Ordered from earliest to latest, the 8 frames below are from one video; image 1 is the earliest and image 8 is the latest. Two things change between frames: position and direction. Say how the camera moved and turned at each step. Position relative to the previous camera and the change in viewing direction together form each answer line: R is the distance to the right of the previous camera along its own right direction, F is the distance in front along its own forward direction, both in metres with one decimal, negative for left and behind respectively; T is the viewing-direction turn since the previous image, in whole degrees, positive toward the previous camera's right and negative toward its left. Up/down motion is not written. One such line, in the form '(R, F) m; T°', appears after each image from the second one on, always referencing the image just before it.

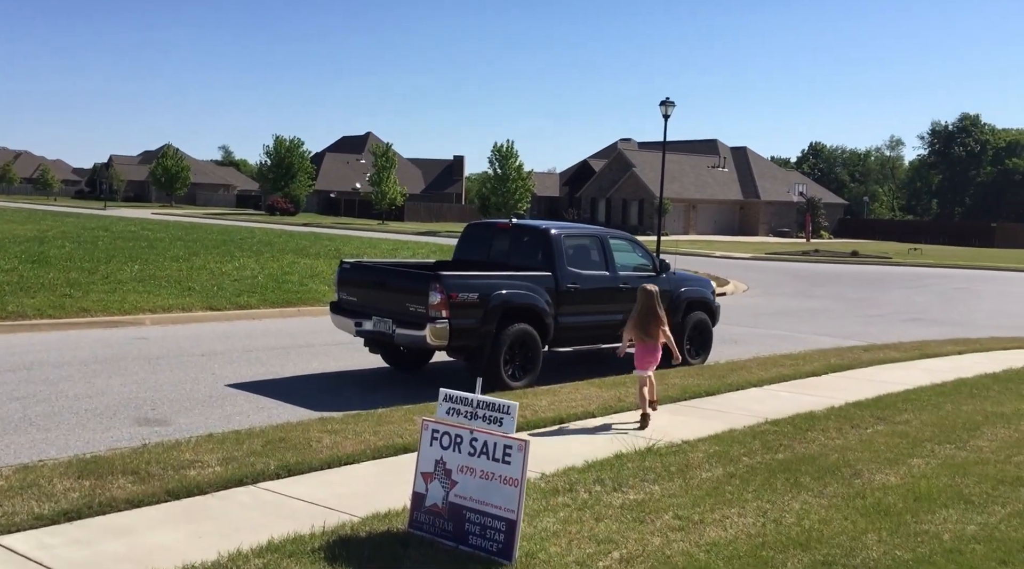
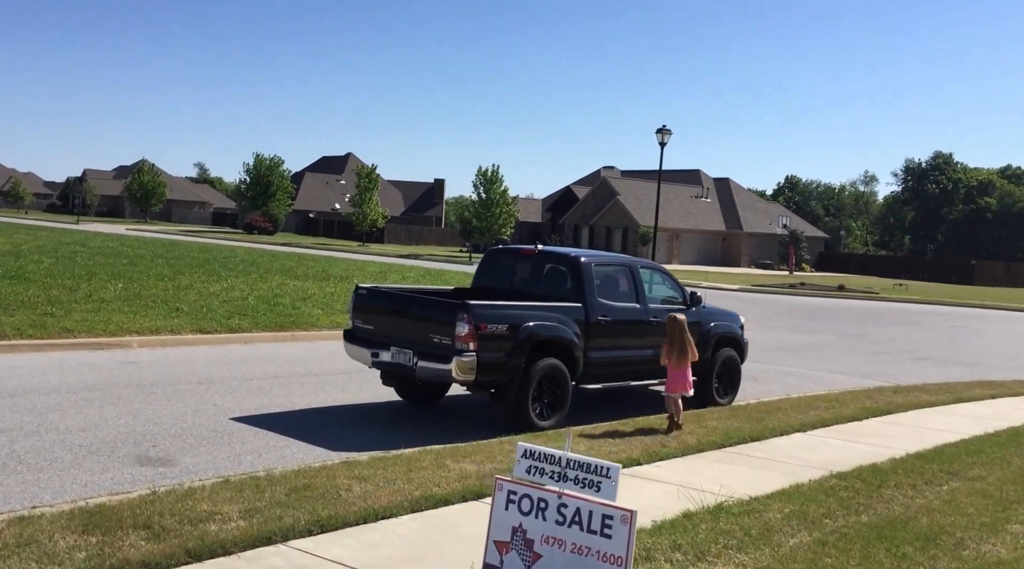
(-0.6, +0.8) m; +2°
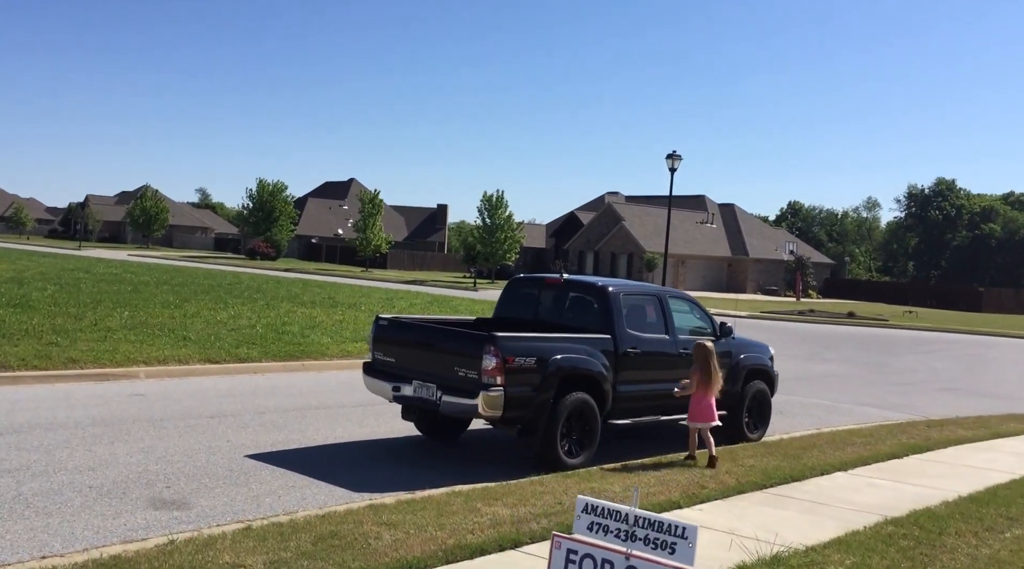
(-0.3, +0.4) m; 0°
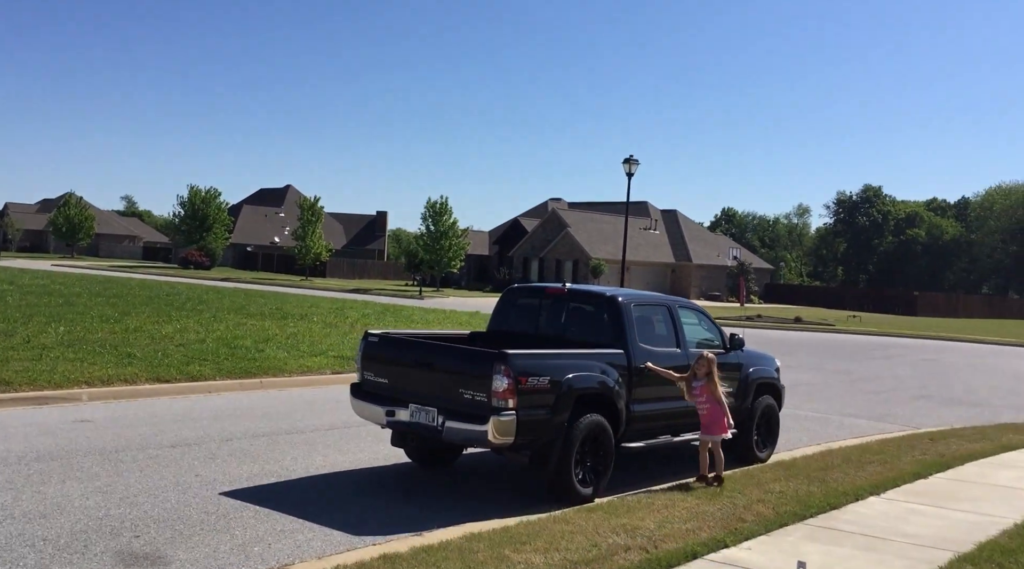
(-0.6, +1.0) m; +4°
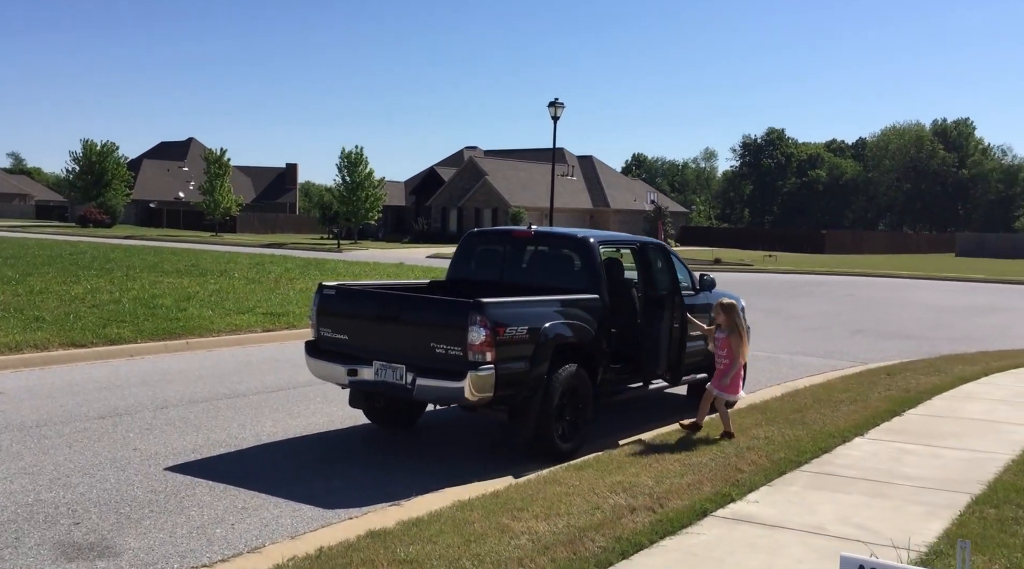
(-0.5, +0.7) m; +5°
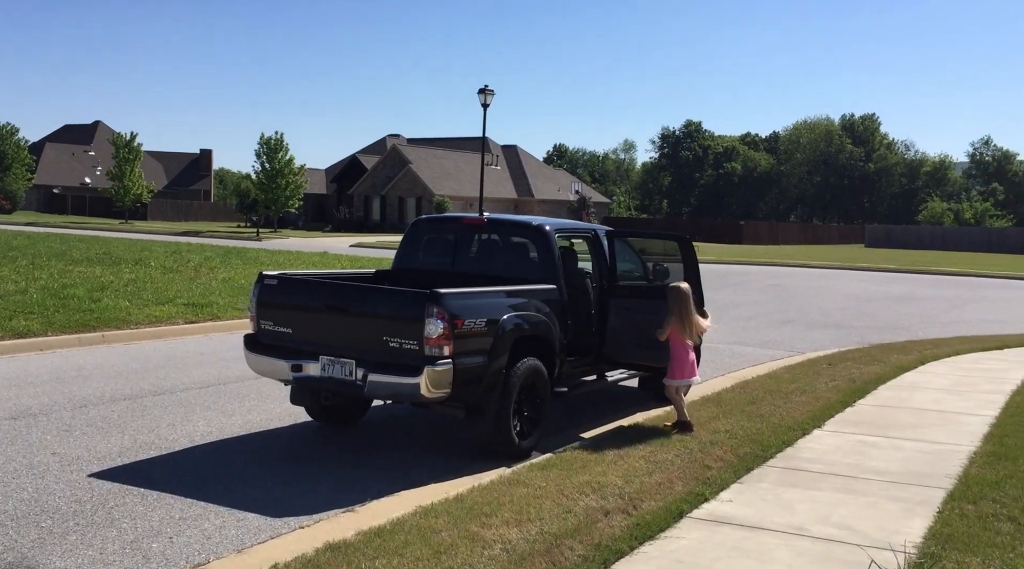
(-0.3, +0.4) m; +5°
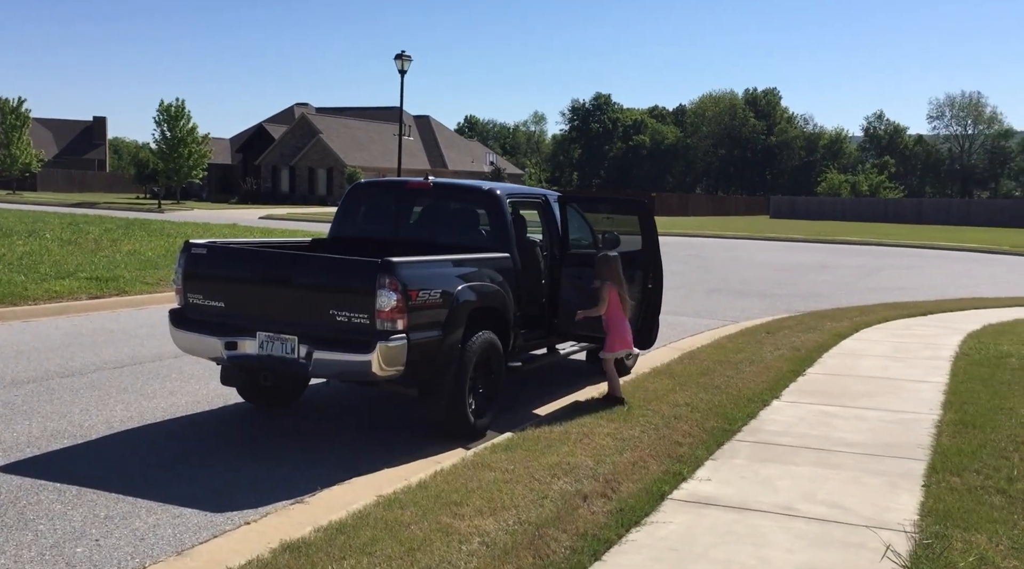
(-0.3, +0.5) m; +5°
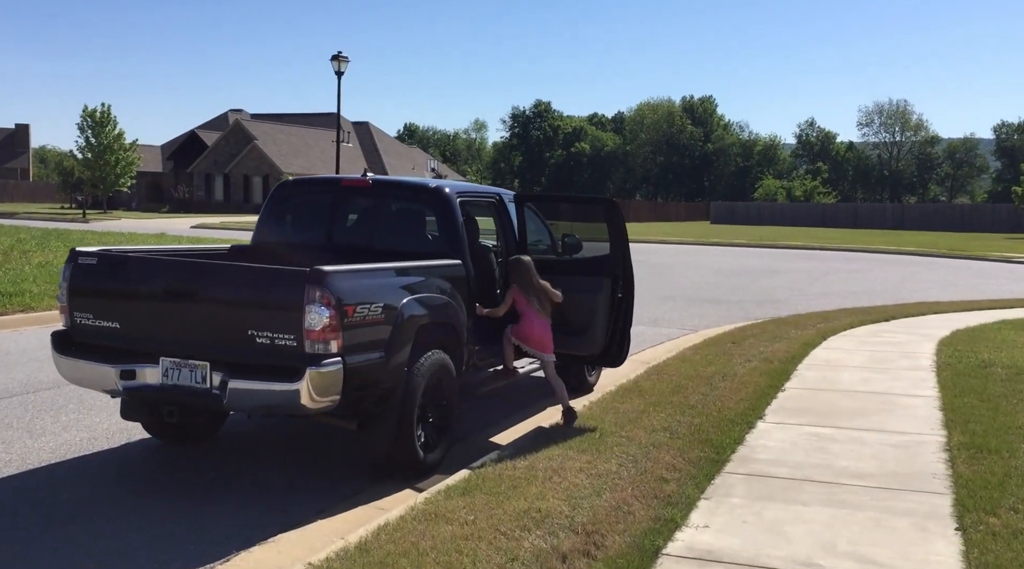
(-0.1, +1.0) m; +3°
